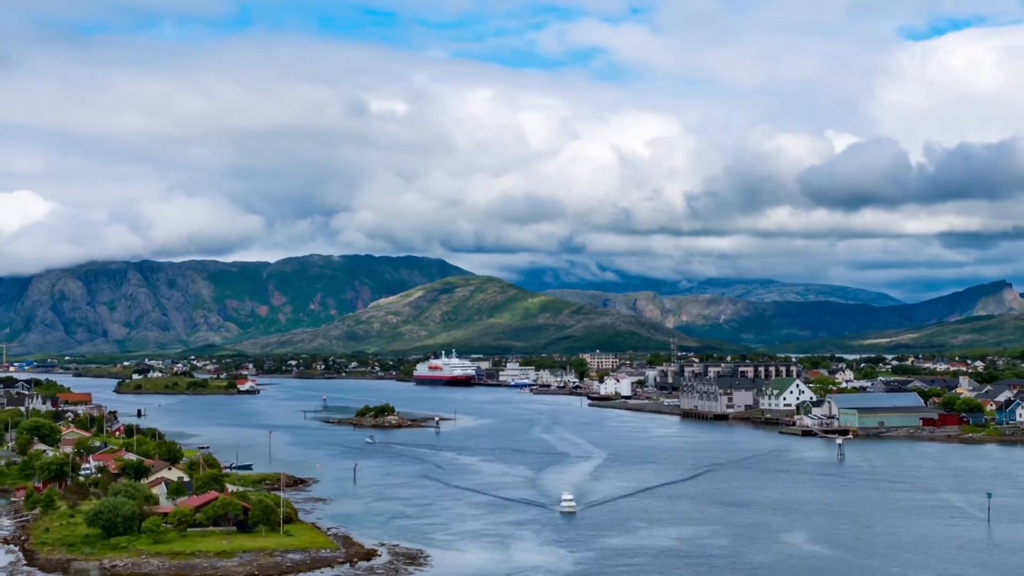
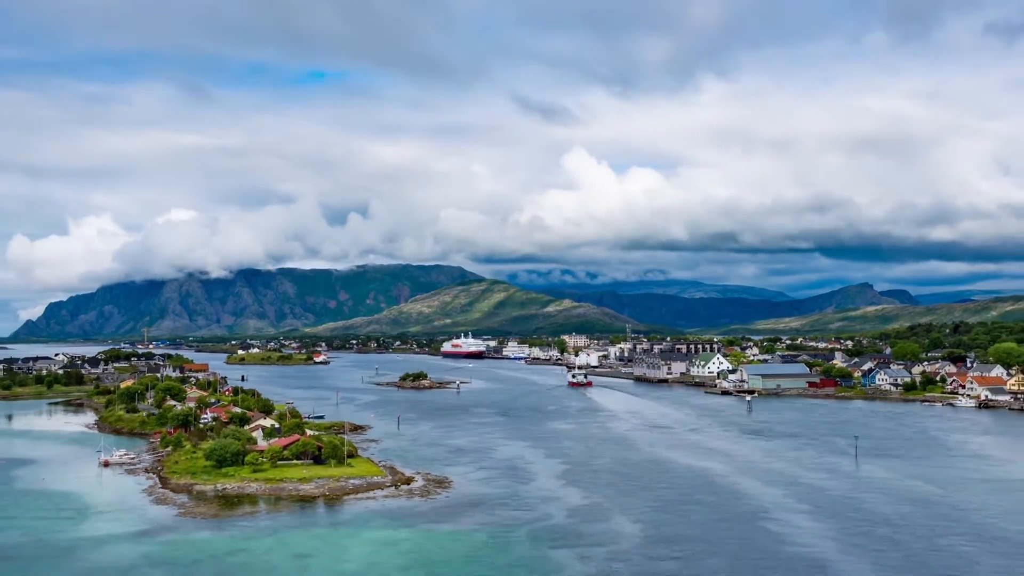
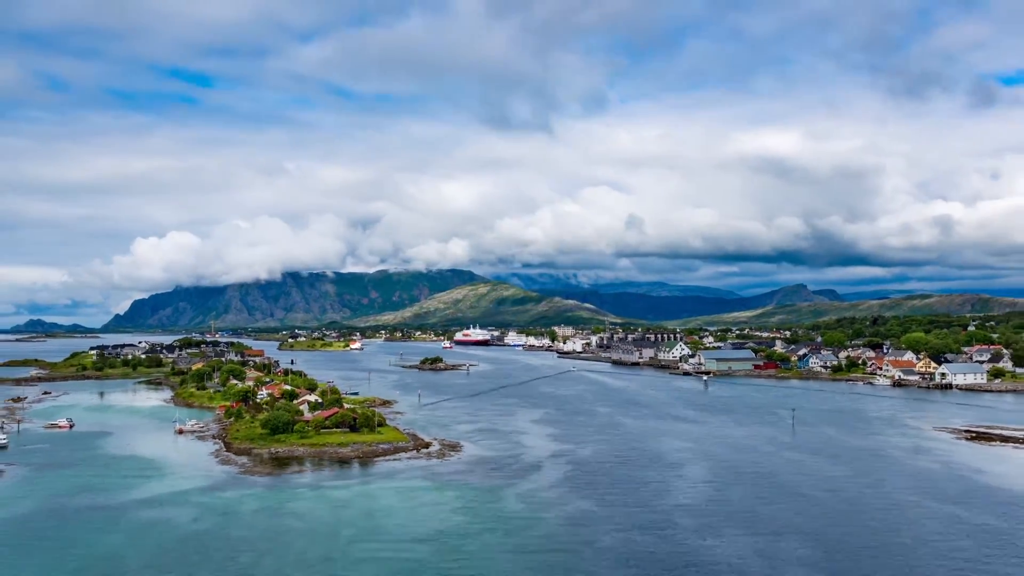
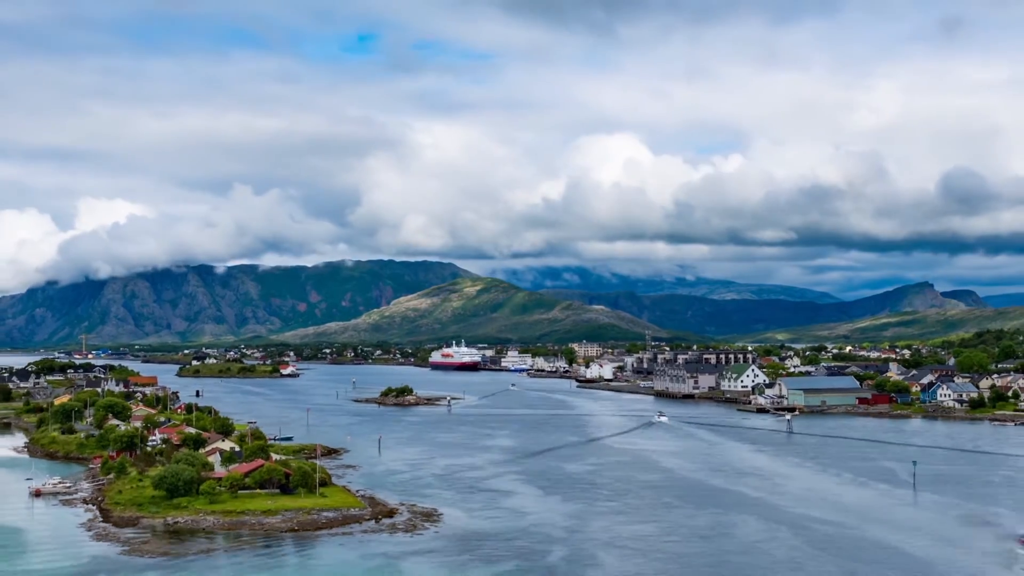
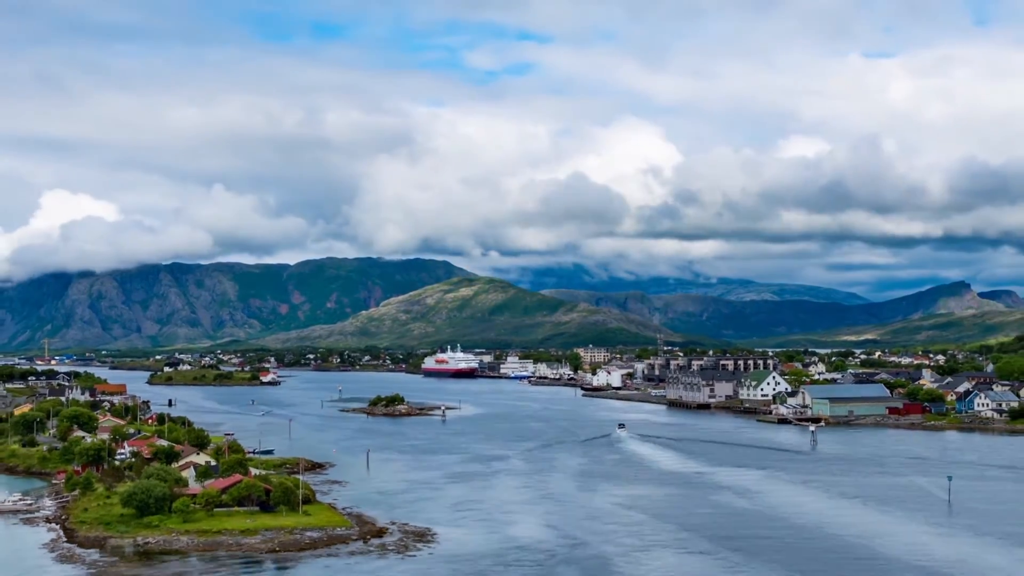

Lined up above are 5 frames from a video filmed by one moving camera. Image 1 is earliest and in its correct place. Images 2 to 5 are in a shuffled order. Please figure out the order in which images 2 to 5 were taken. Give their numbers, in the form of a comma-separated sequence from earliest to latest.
5, 4, 2, 3
